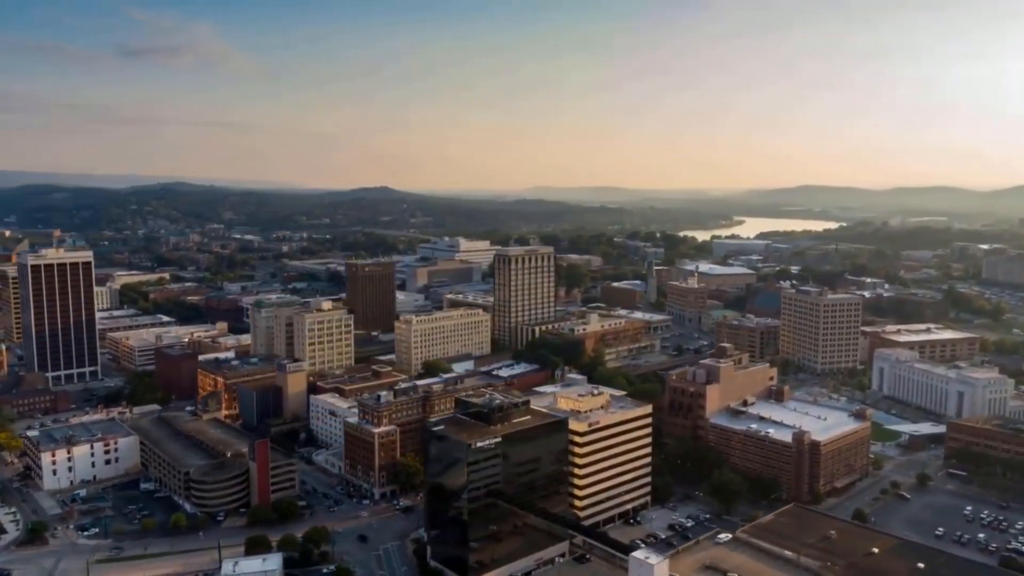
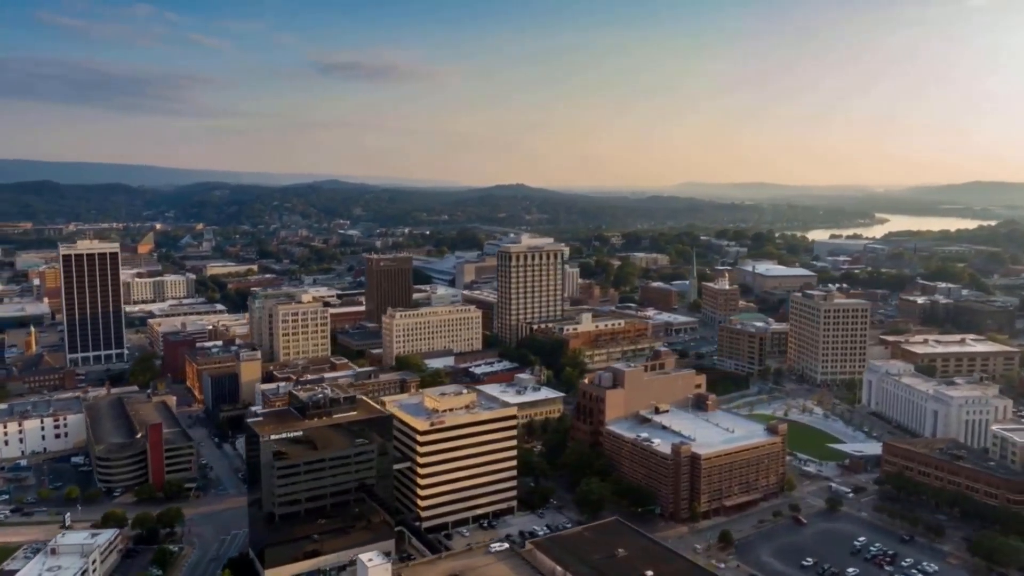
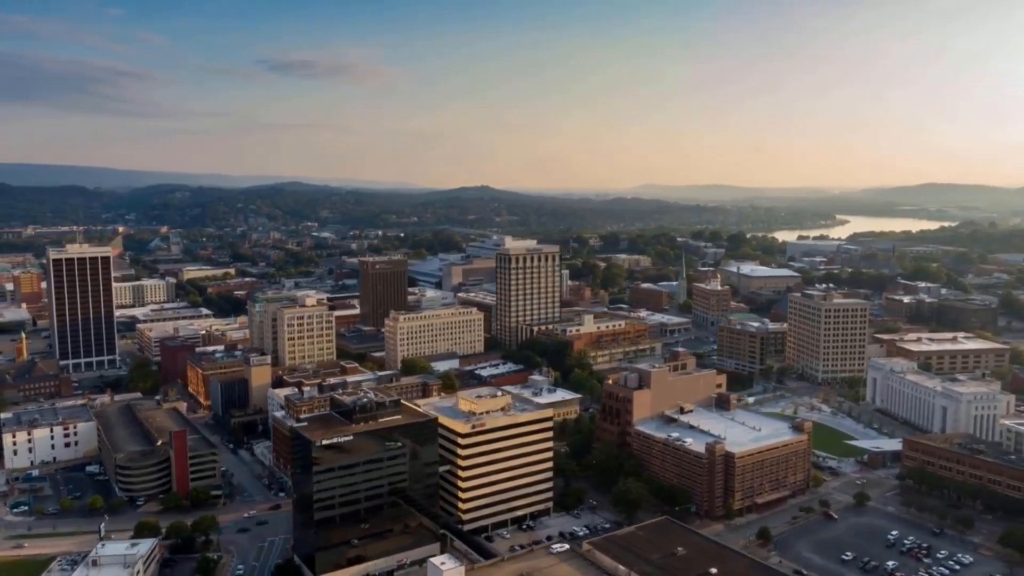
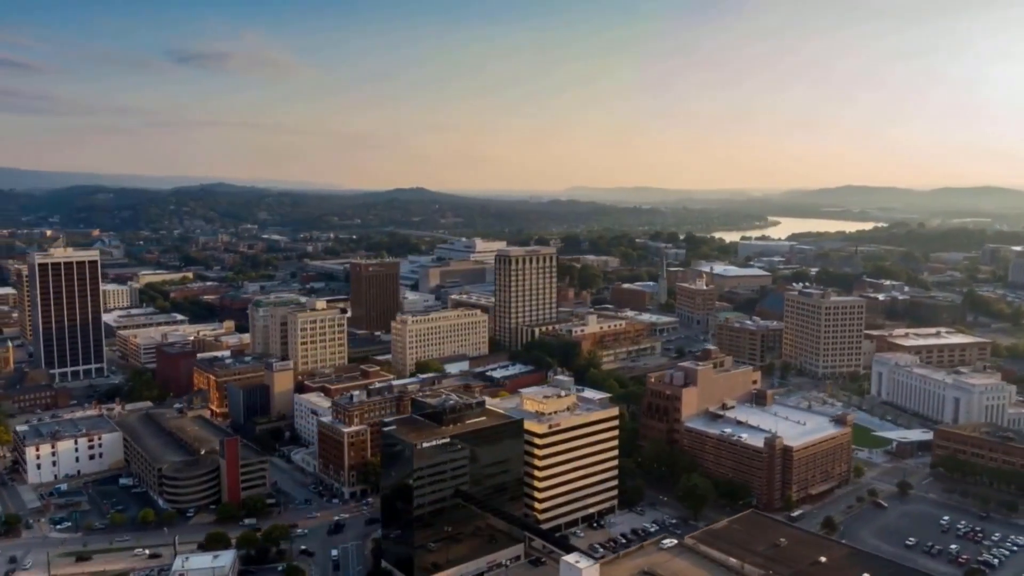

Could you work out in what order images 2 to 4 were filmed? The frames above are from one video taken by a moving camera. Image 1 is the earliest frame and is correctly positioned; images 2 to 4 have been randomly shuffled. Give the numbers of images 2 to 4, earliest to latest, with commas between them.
4, 3, 2
